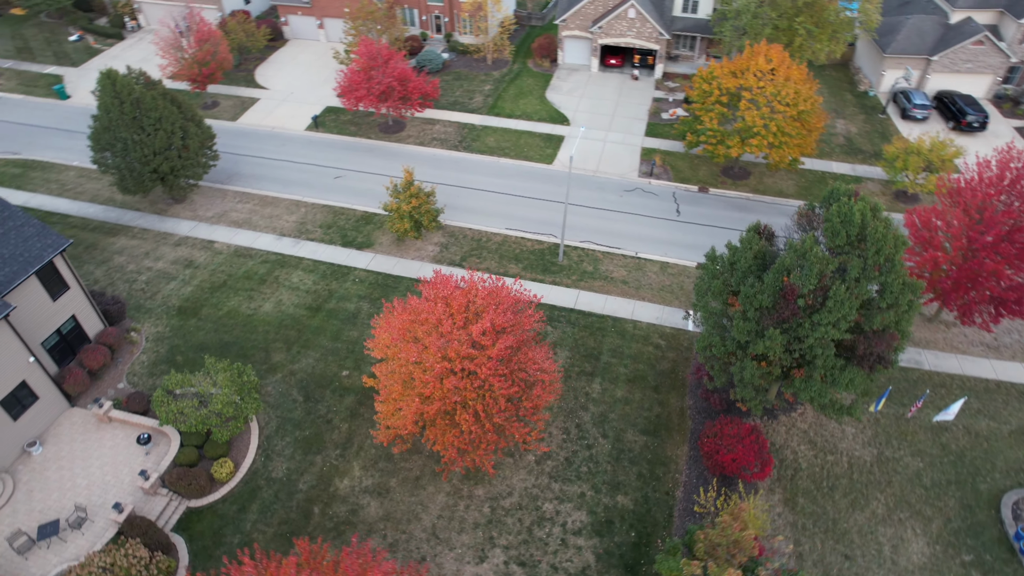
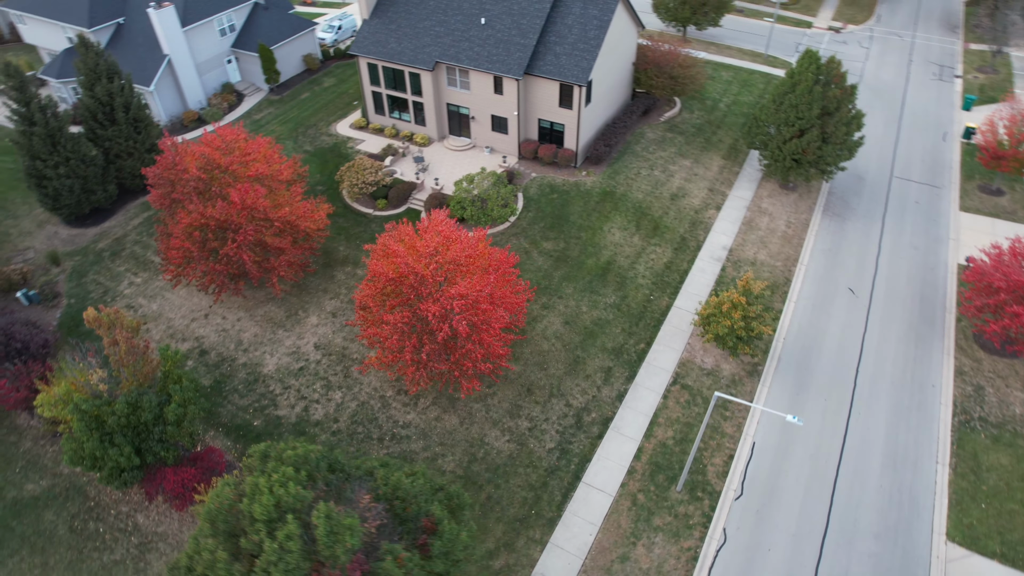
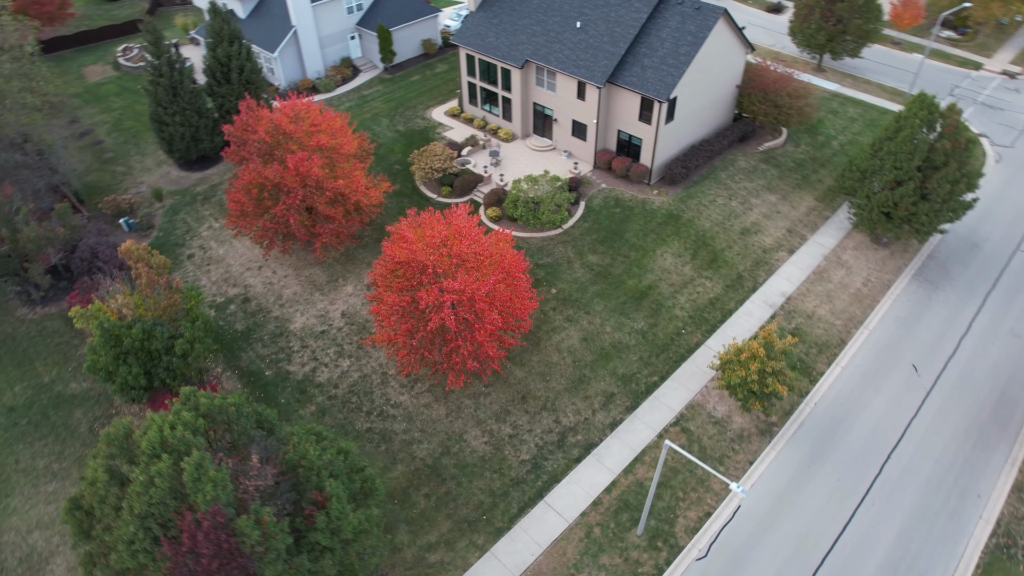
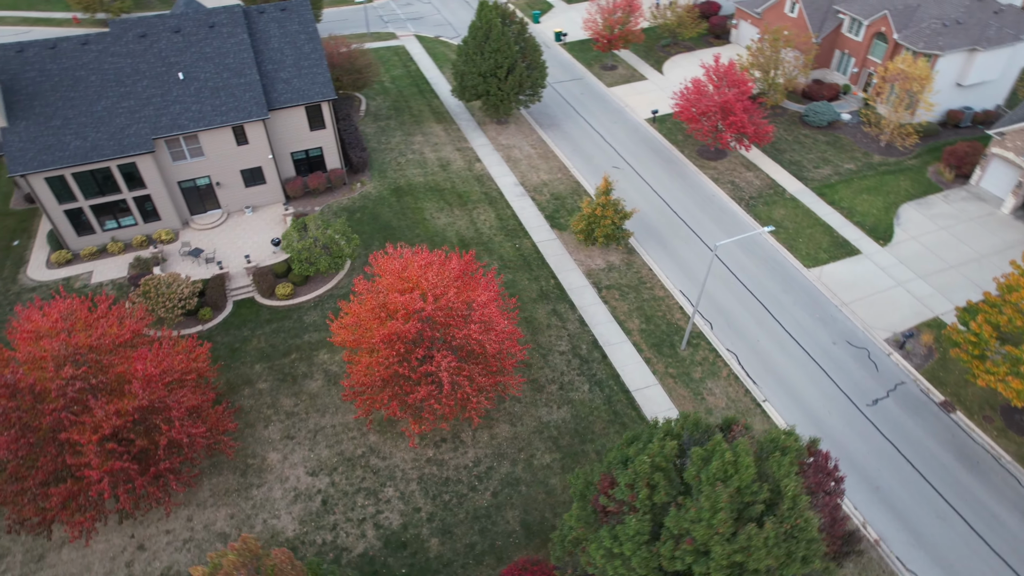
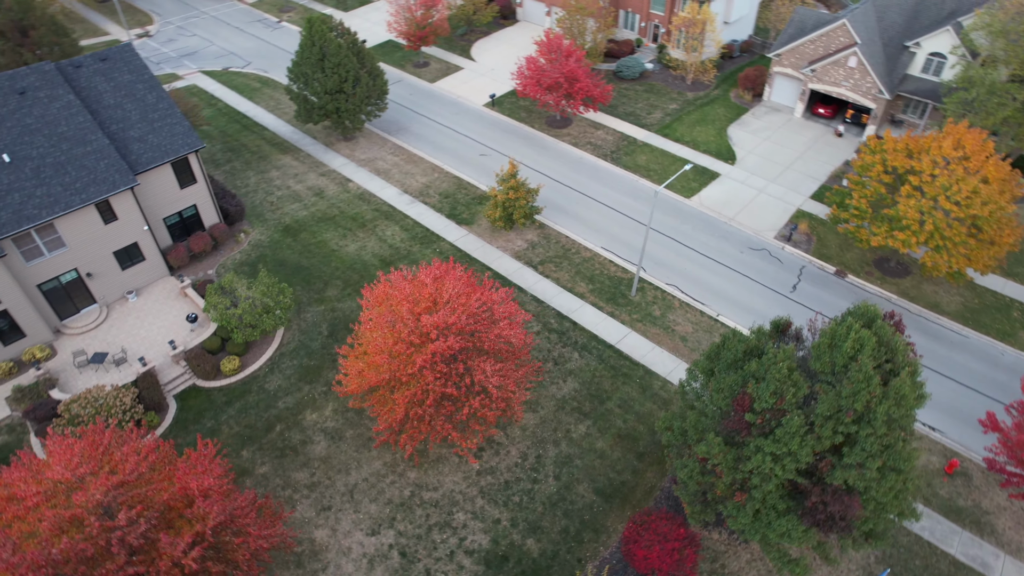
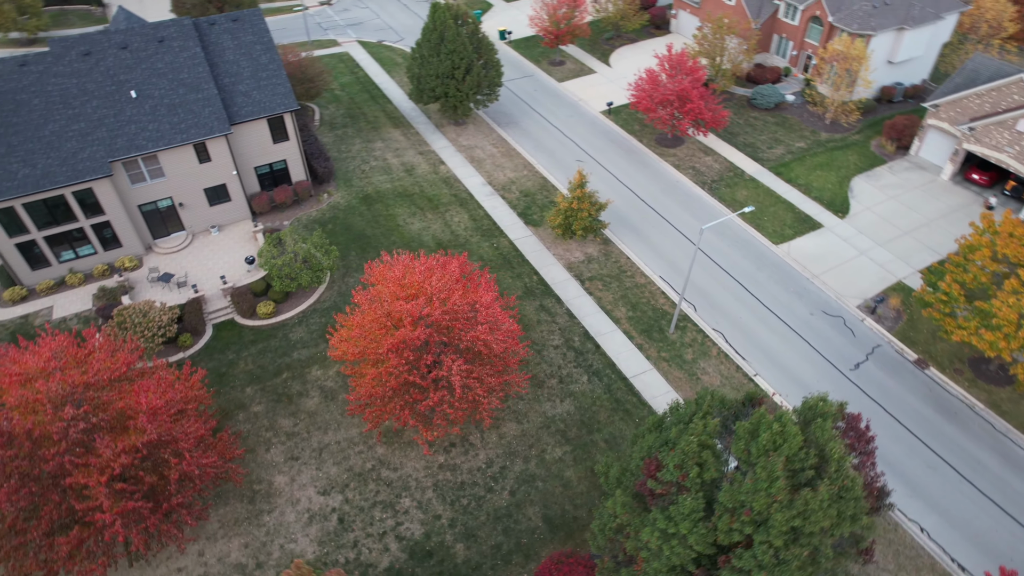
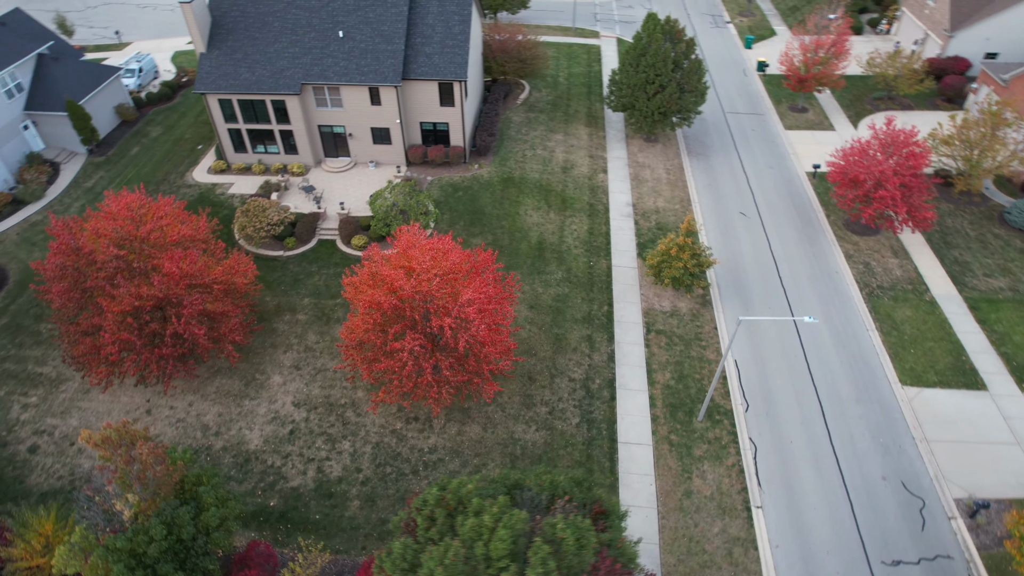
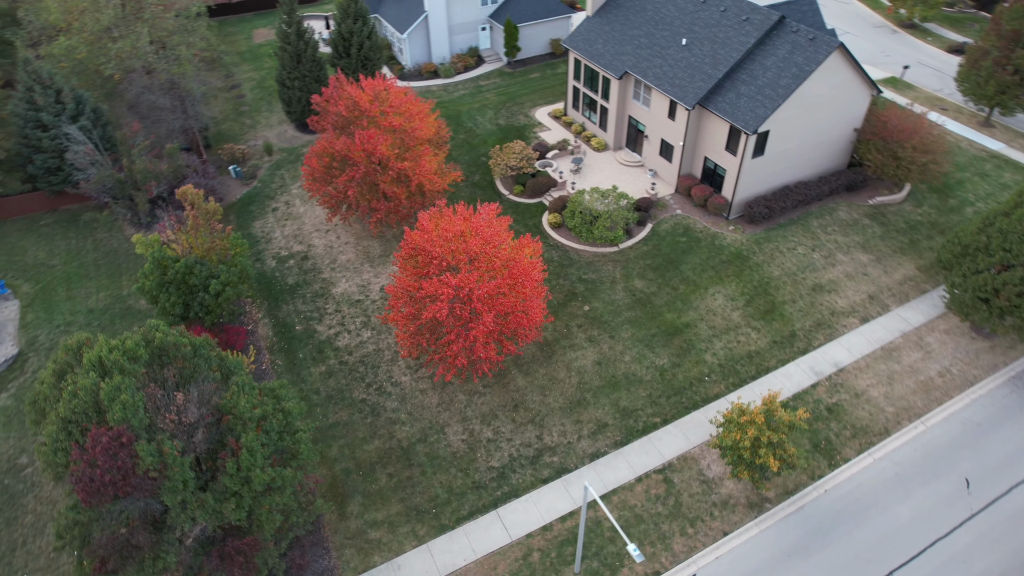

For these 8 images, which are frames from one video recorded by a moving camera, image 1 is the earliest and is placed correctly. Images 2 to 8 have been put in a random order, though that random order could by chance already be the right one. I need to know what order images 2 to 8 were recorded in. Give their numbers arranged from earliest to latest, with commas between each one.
5, 6, 4, 7, 2, 3, 8
